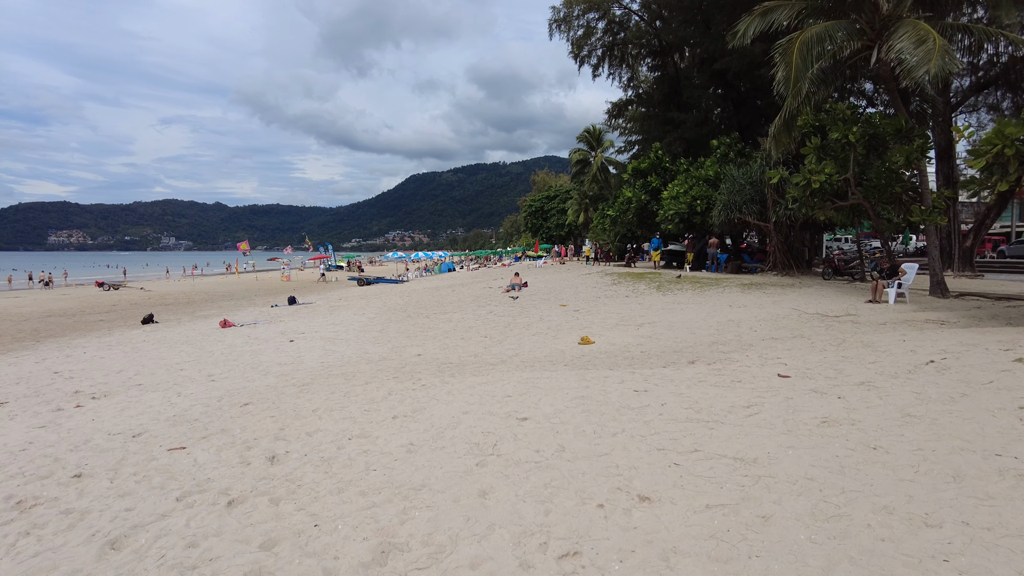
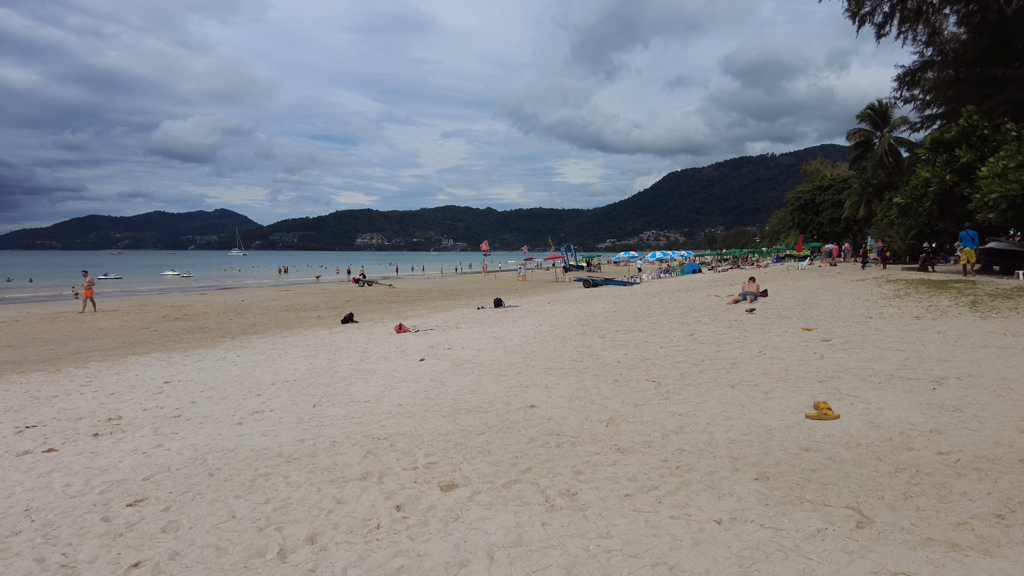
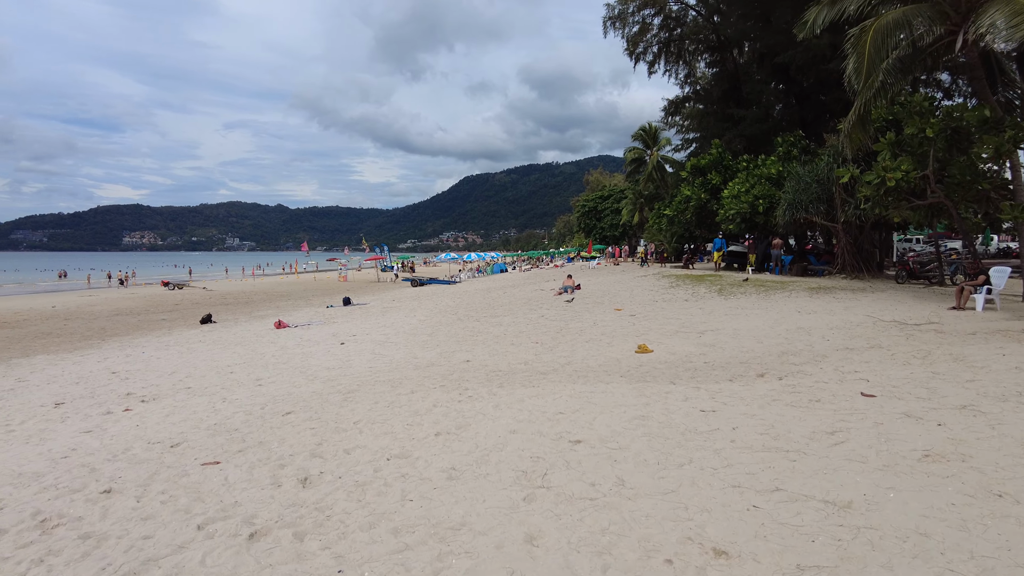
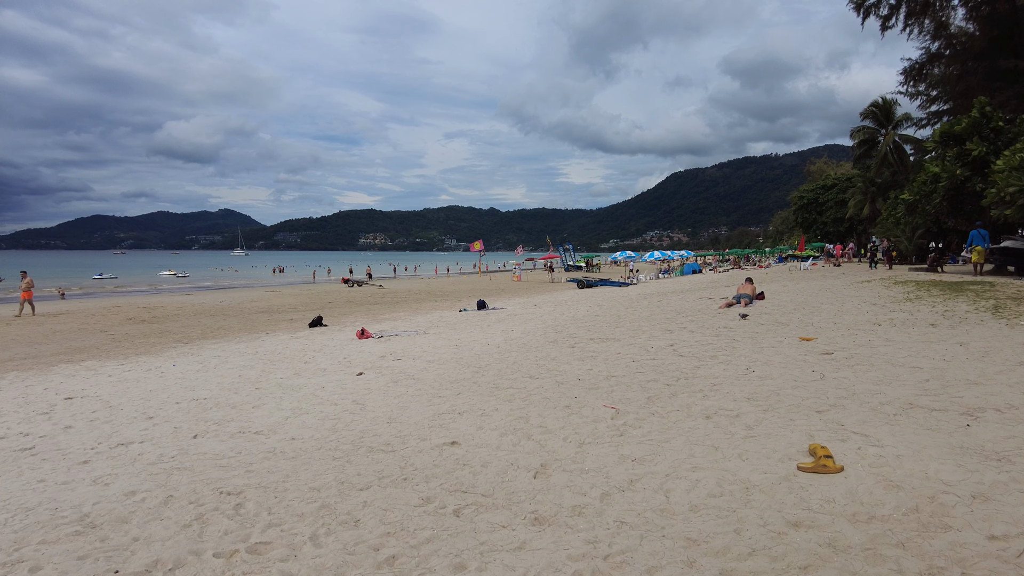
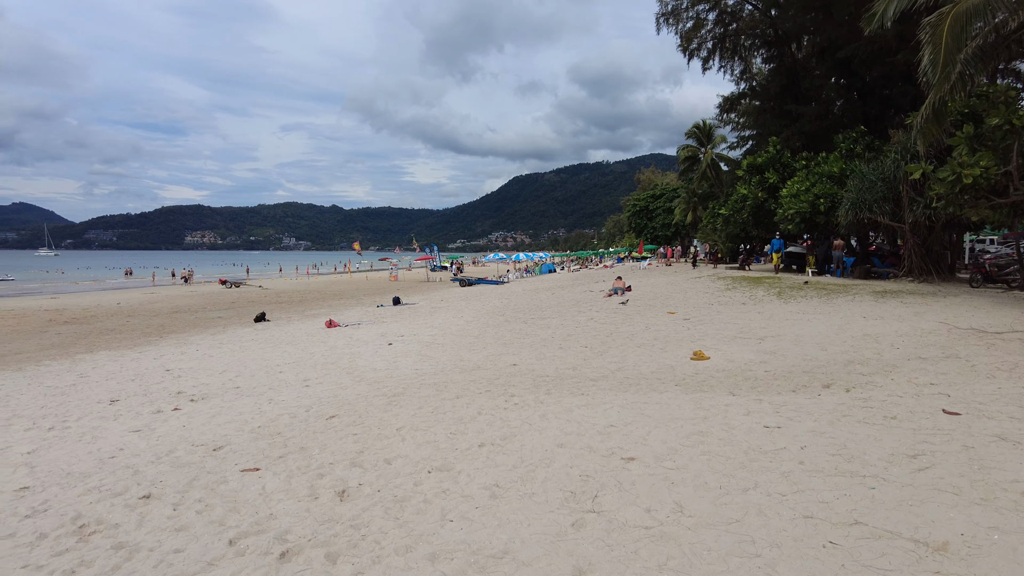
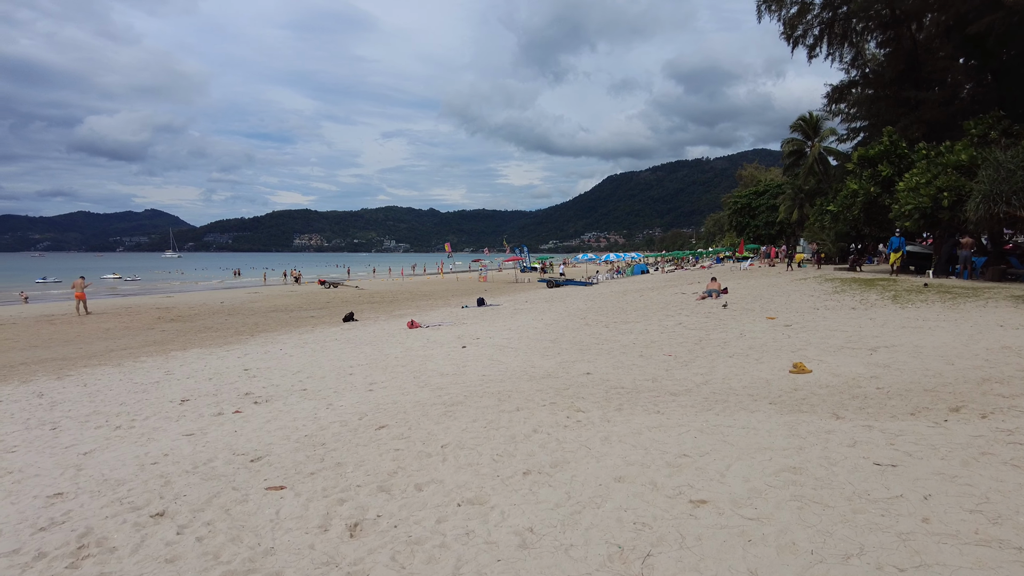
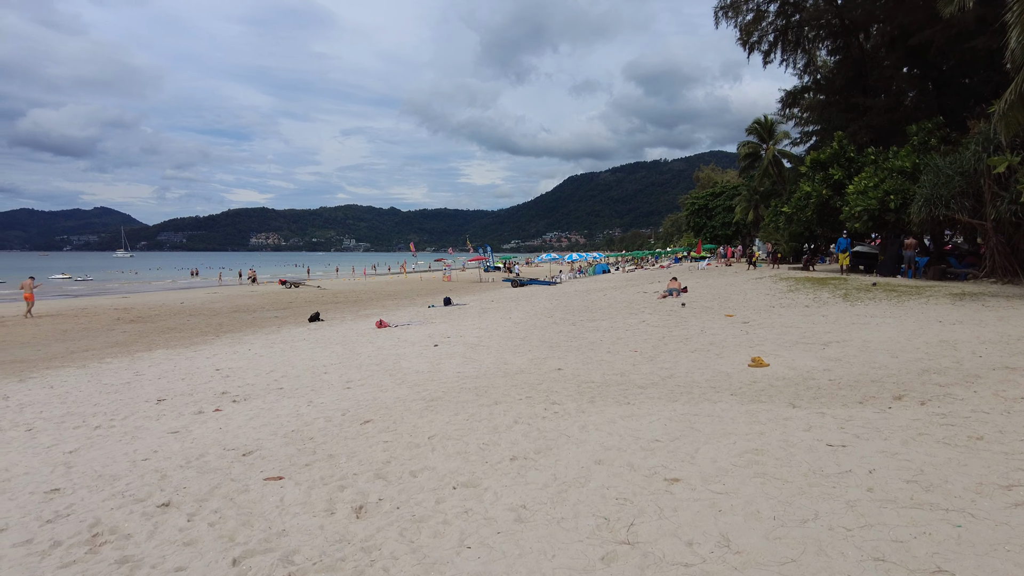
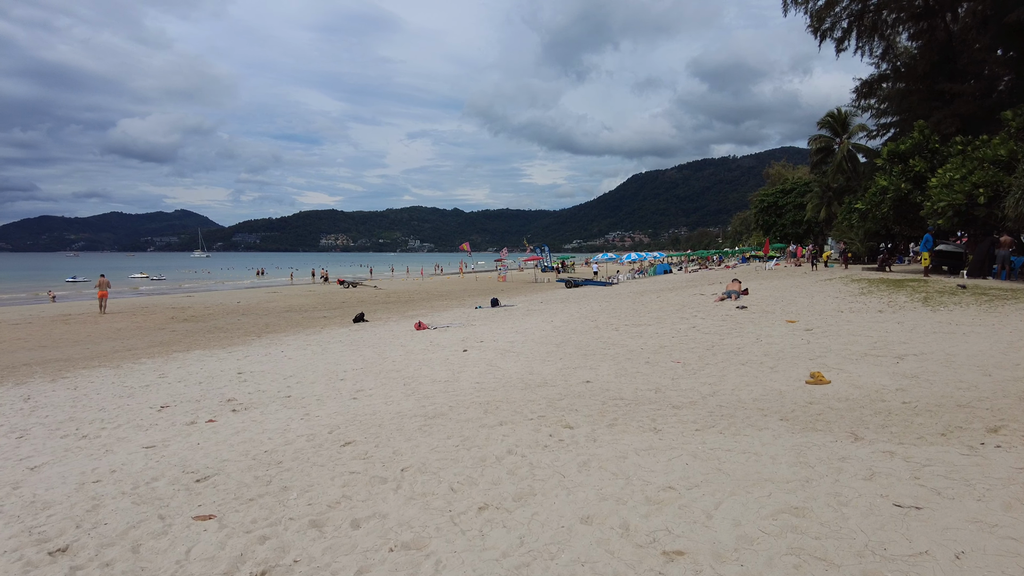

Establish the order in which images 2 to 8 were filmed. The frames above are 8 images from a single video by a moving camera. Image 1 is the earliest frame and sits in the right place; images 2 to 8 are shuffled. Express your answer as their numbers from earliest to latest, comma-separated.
3, 5, 7, 6, 8, 2, 4
